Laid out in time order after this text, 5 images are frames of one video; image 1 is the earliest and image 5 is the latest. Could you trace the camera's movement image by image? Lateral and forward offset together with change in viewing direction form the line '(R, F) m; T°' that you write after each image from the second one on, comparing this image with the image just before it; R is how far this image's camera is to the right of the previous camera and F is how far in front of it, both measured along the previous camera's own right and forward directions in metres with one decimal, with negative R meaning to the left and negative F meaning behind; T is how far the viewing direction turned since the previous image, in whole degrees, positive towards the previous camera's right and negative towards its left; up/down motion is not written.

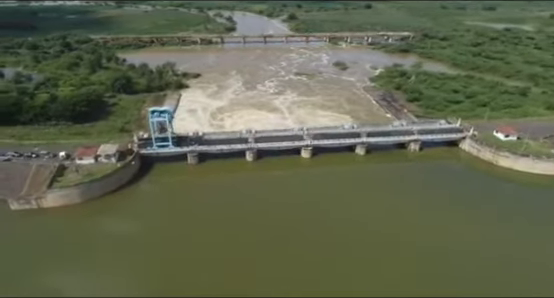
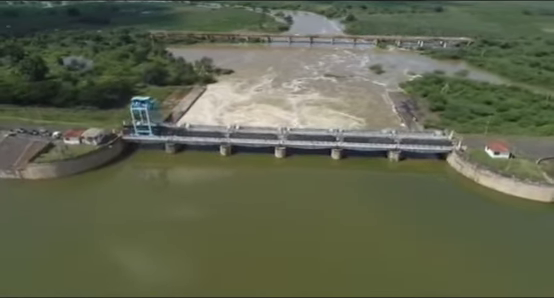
(+8.6, +0.5) m; -10°
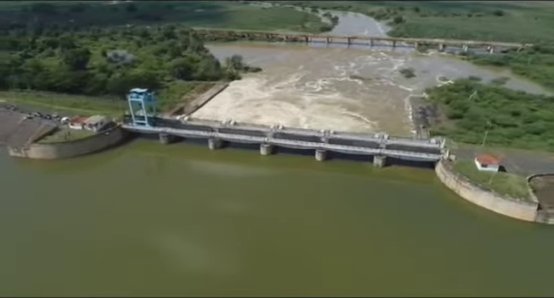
(+6.1, 0.0) m; -8°
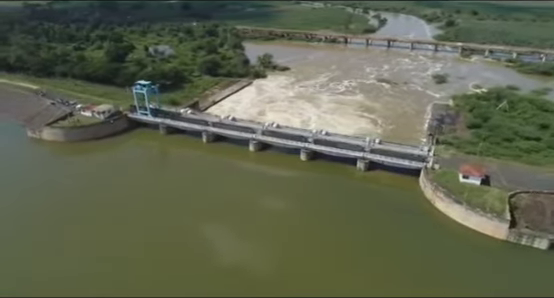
(+6.0, 0.0) m; -8°
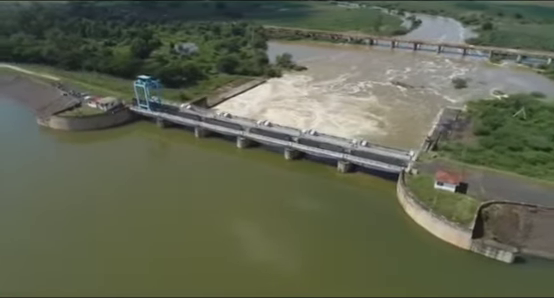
(+4.7, -0.1) m; -6°
